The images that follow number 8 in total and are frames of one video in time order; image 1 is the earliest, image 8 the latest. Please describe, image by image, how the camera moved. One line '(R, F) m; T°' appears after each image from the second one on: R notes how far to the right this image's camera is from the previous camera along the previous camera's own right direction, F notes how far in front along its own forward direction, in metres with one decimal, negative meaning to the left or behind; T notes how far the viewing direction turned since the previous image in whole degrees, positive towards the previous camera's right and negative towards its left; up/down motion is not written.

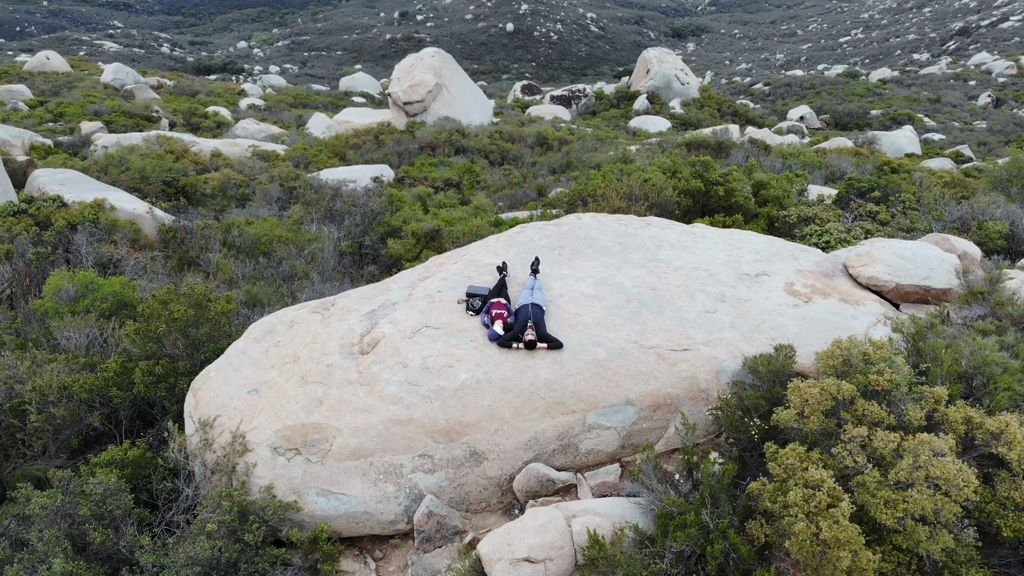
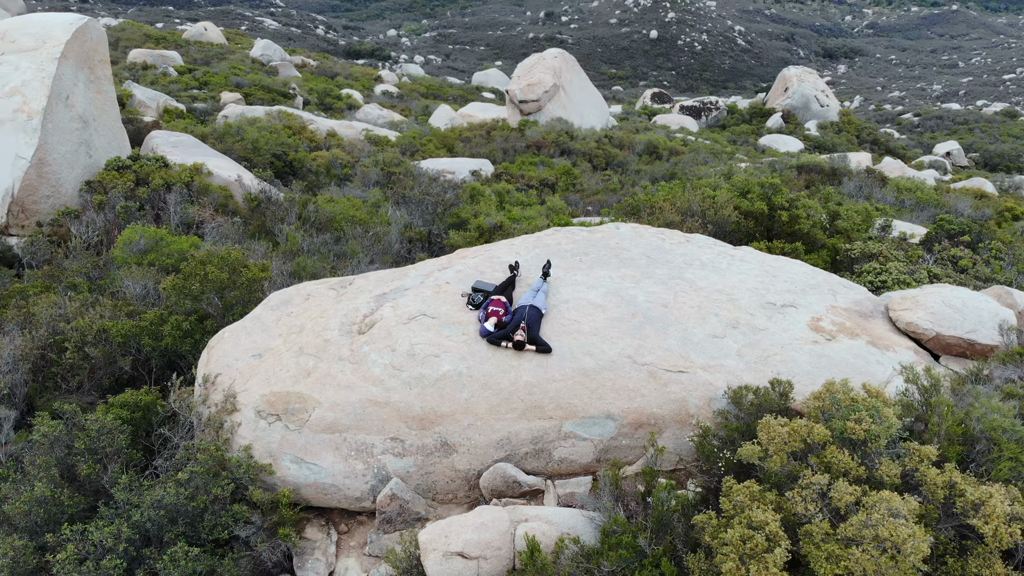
(+0.7, 0.0) m; -8°
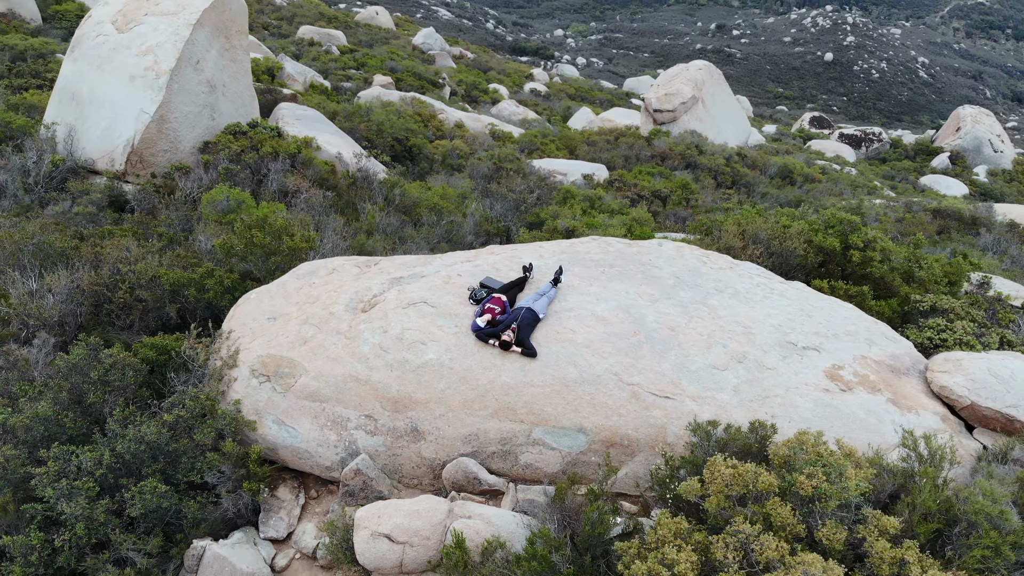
(+0.8, +0.1) m; -10°
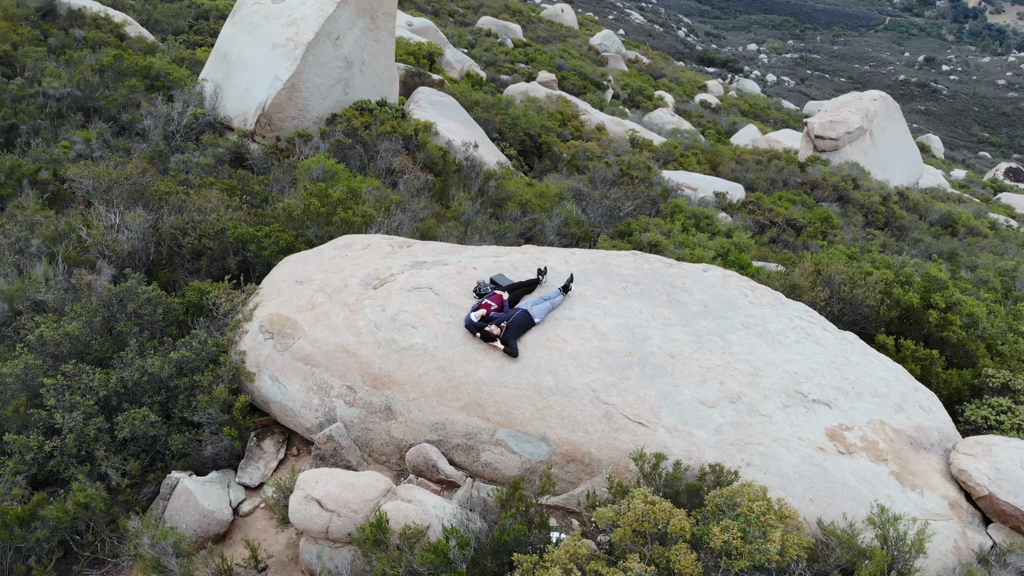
(+0.9, +0.1) m; -11°
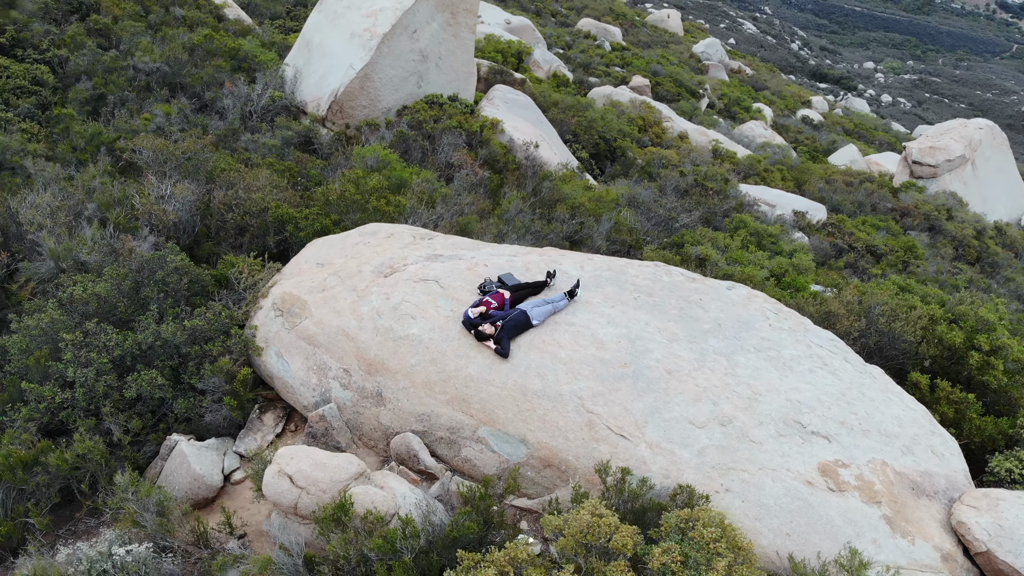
(+0.5, 0.0) m; -6°
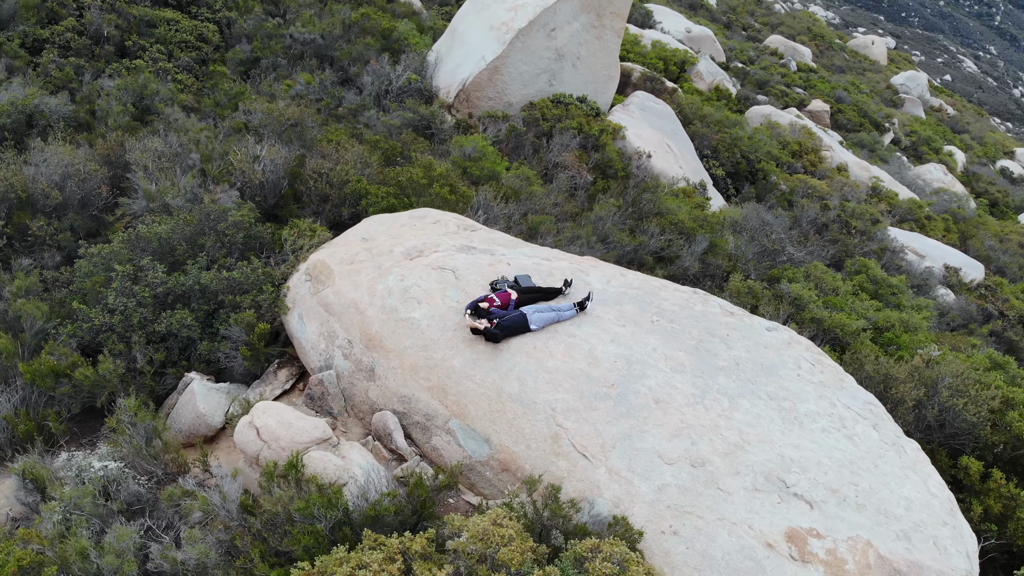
(+0.9, +0.1) m; -11°
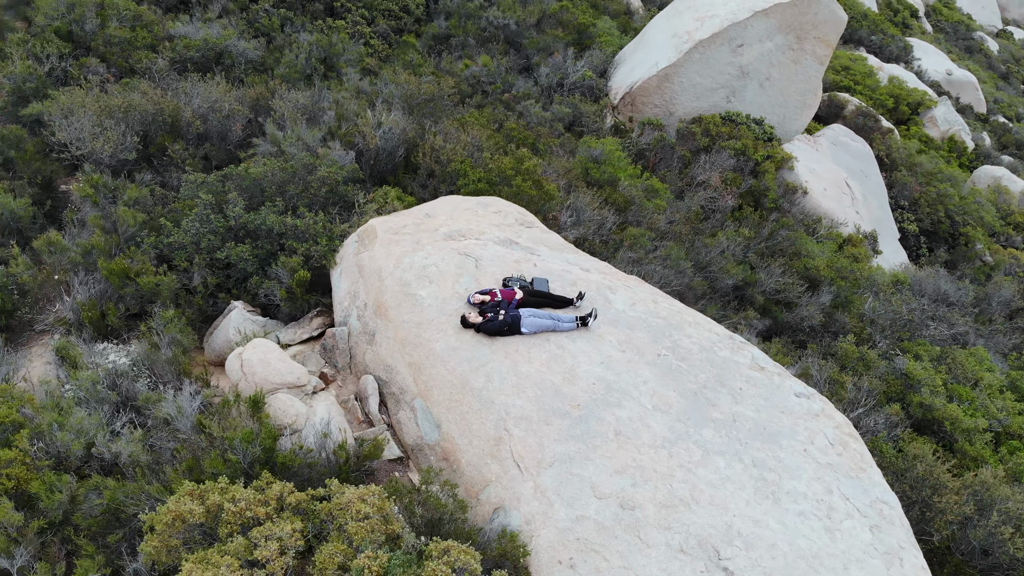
(+1.3, +0.2) m; -15°
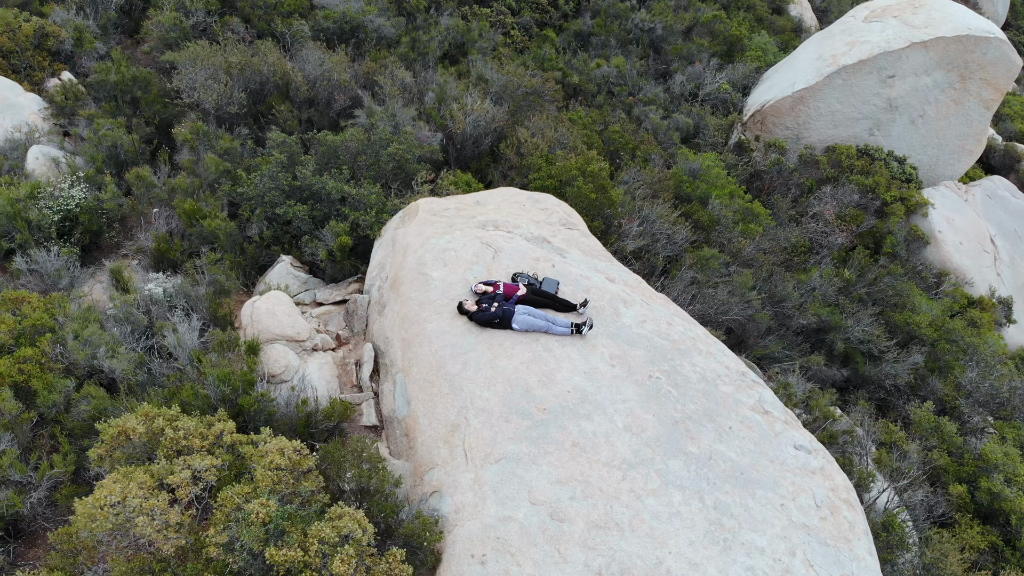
(+1.0, +0.1) m; -12°
